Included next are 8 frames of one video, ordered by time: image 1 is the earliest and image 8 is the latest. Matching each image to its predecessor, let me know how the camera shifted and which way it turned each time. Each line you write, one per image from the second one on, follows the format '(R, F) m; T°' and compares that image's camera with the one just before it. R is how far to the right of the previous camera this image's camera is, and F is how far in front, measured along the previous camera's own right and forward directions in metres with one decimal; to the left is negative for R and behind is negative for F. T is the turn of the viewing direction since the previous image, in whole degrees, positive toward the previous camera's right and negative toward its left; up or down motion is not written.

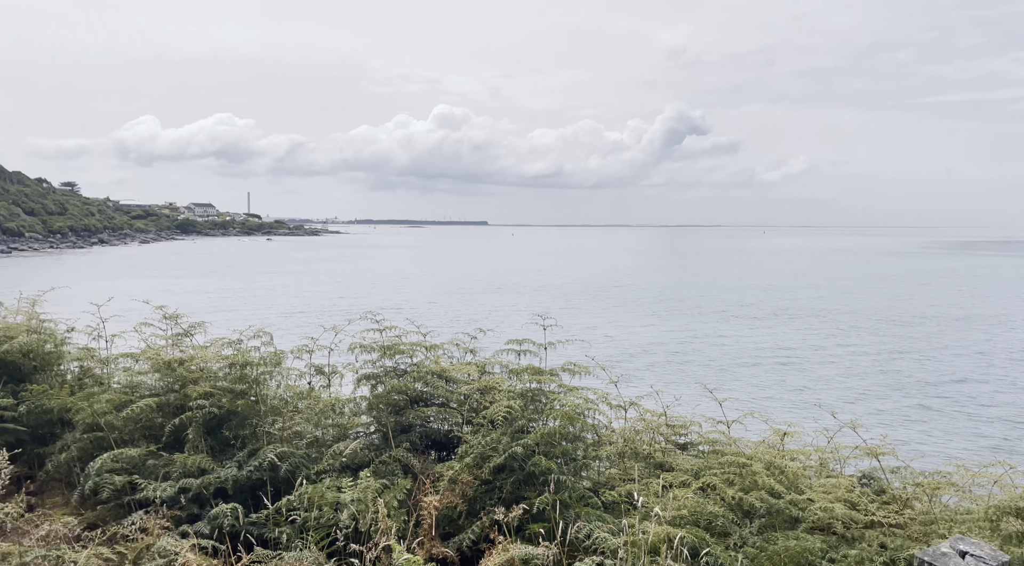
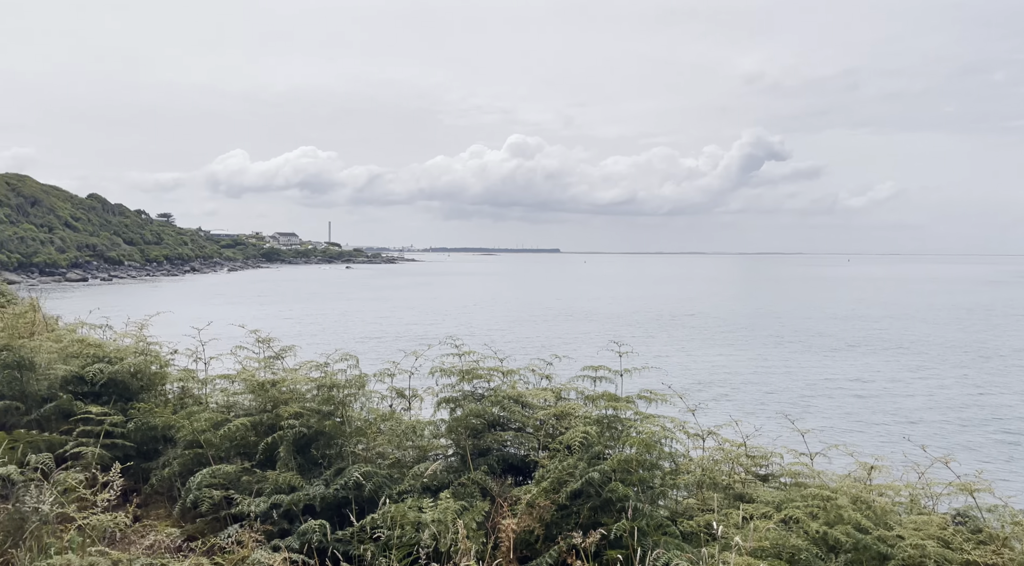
(0.0, -0.3) m; -5°
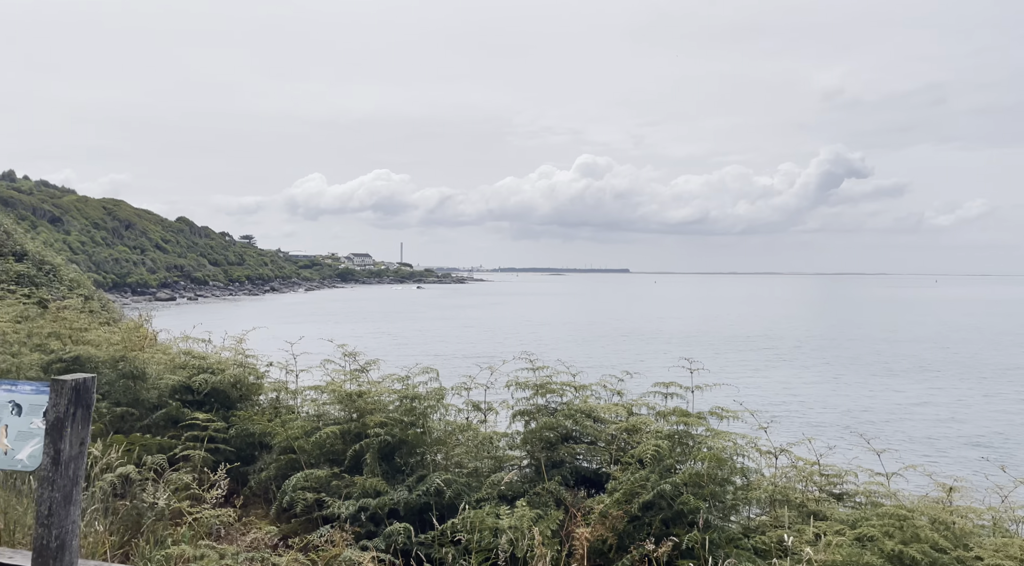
(0.0, -0.4) m; -4°
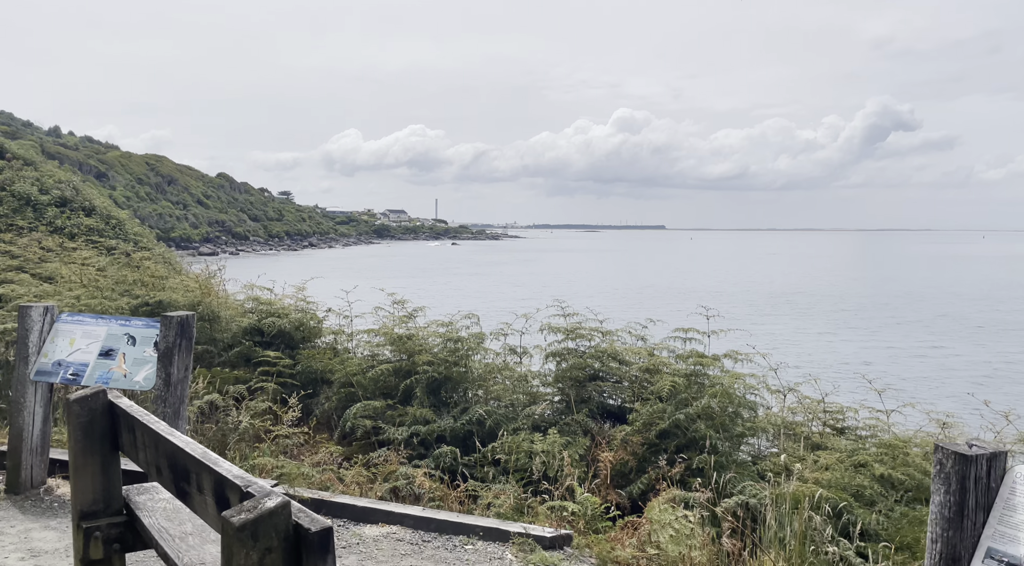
(0.0, -1.0) m; -2°
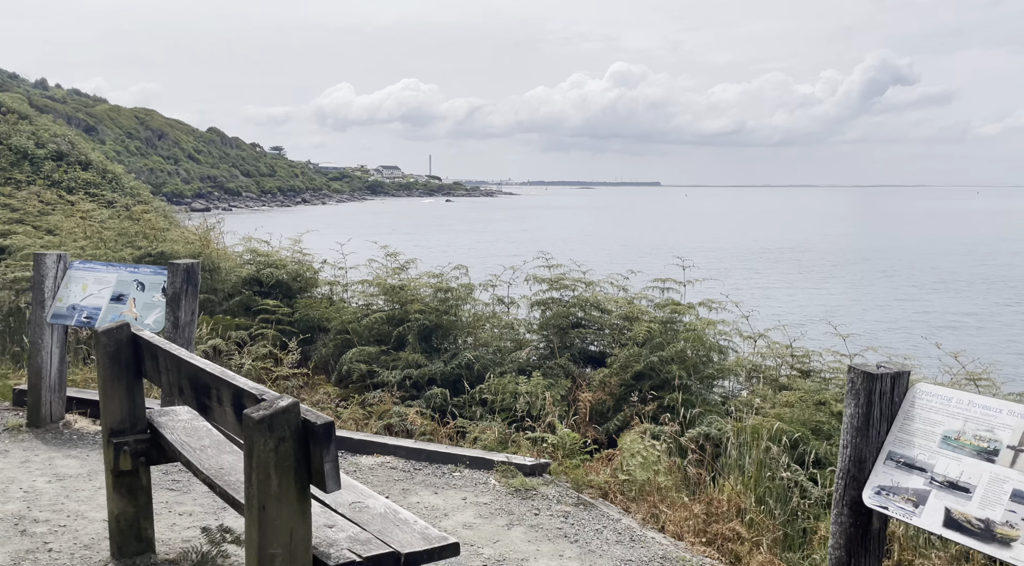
(+0.1, -0.5) m; 0°
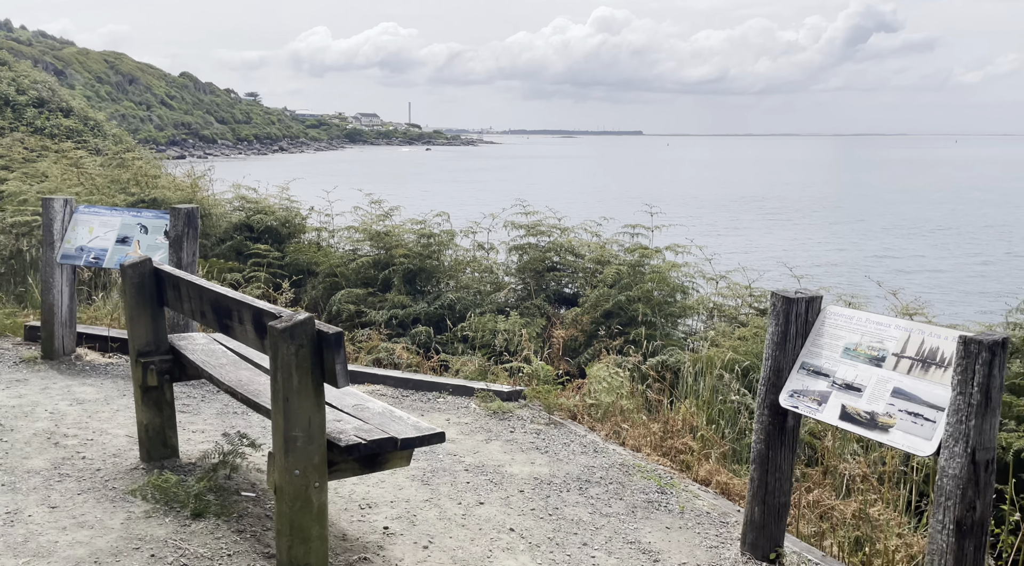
(0.0, -0.7) m; +1°
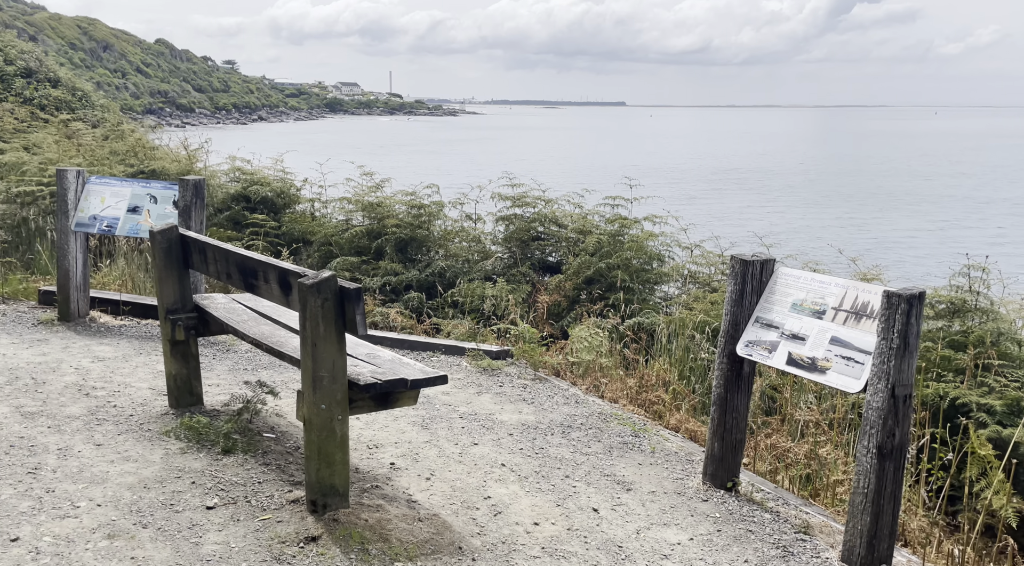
(-0.1, -0.6) m; +1°
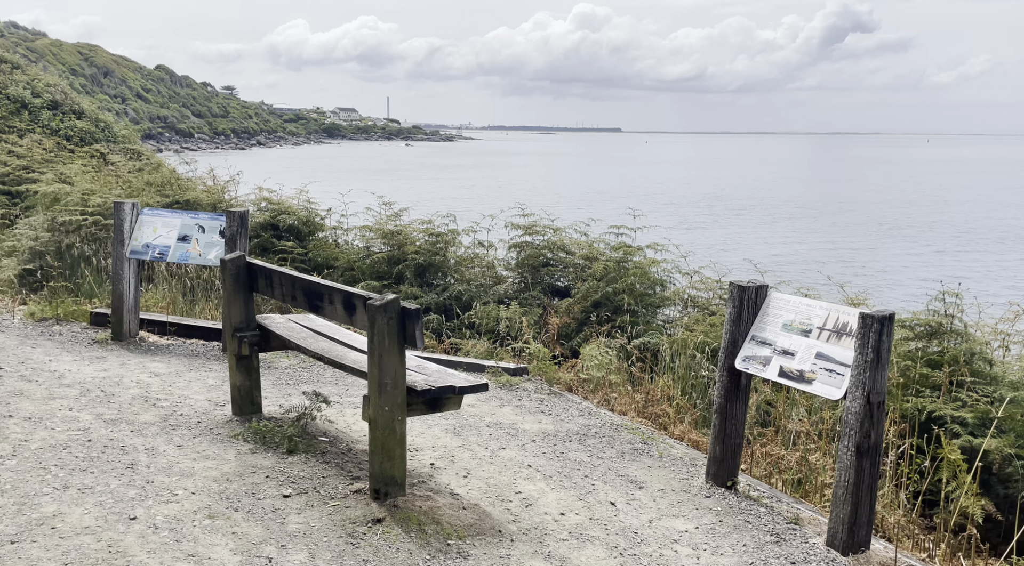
(-0.2, -0.8) m; 0°
